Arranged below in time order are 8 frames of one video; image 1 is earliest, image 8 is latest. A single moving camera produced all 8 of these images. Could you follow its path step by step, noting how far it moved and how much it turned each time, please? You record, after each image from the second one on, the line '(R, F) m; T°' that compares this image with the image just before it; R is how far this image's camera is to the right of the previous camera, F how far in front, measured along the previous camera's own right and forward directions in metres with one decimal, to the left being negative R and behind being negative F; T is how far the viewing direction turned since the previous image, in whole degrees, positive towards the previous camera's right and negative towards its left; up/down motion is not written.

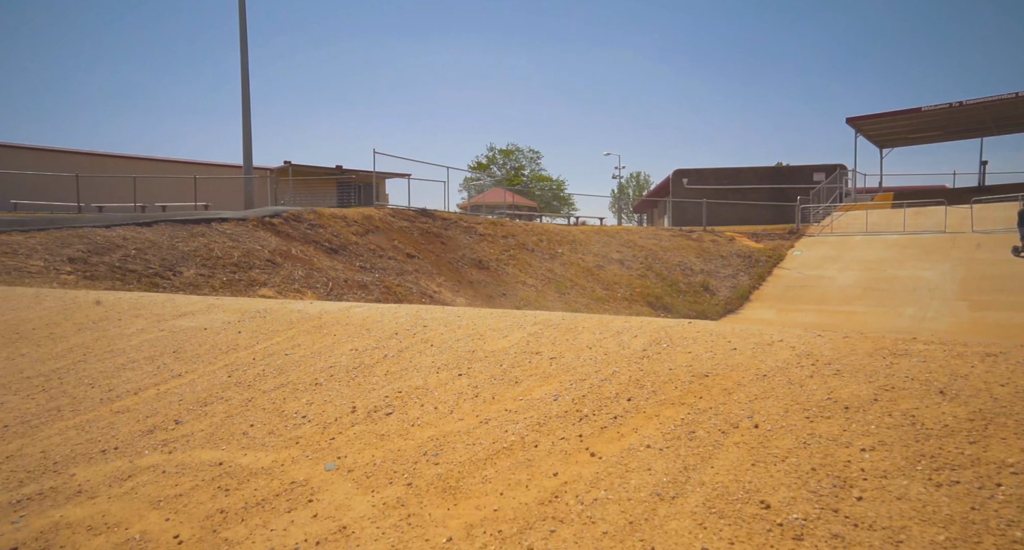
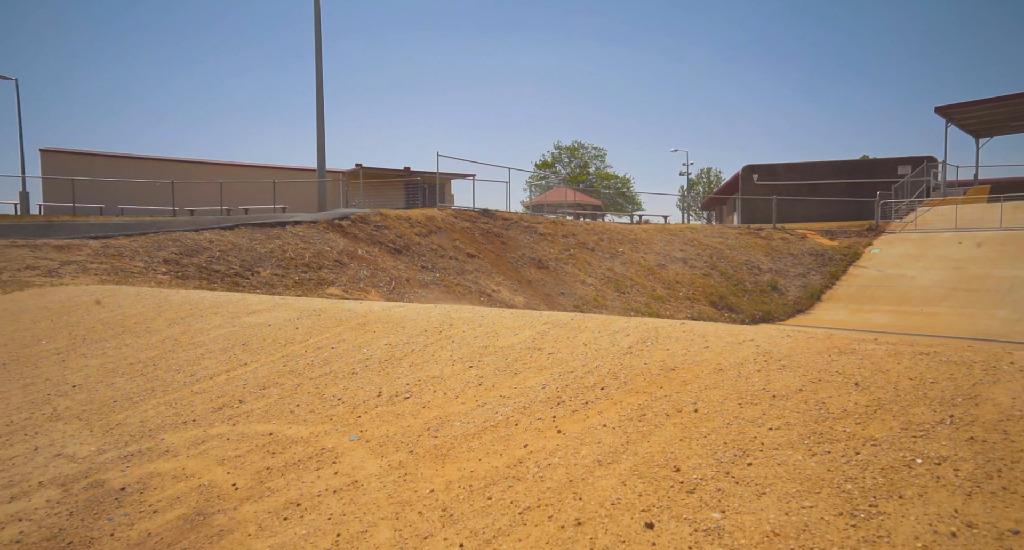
(+0.4, -0.7) m; -6°
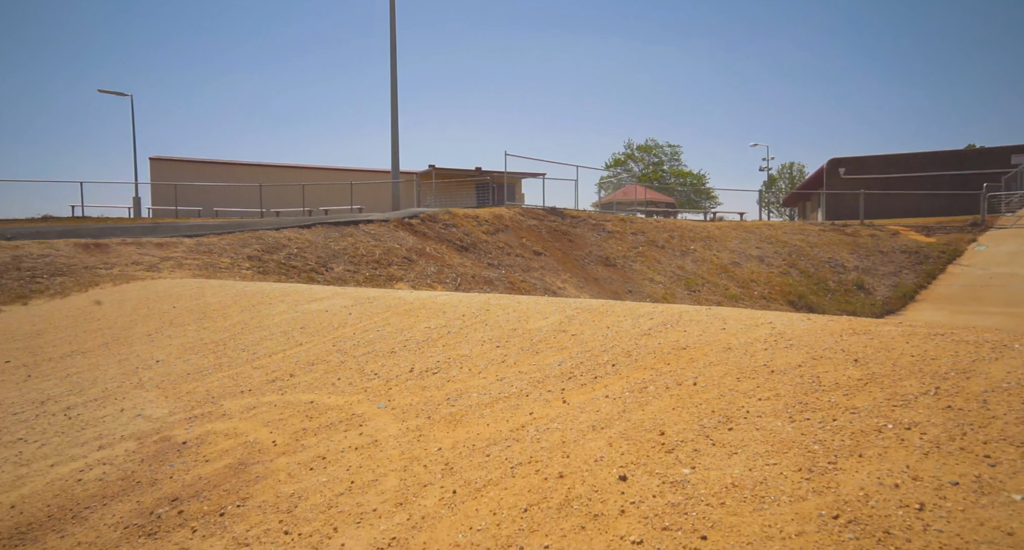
(+0.4, -0.2) m; -6°
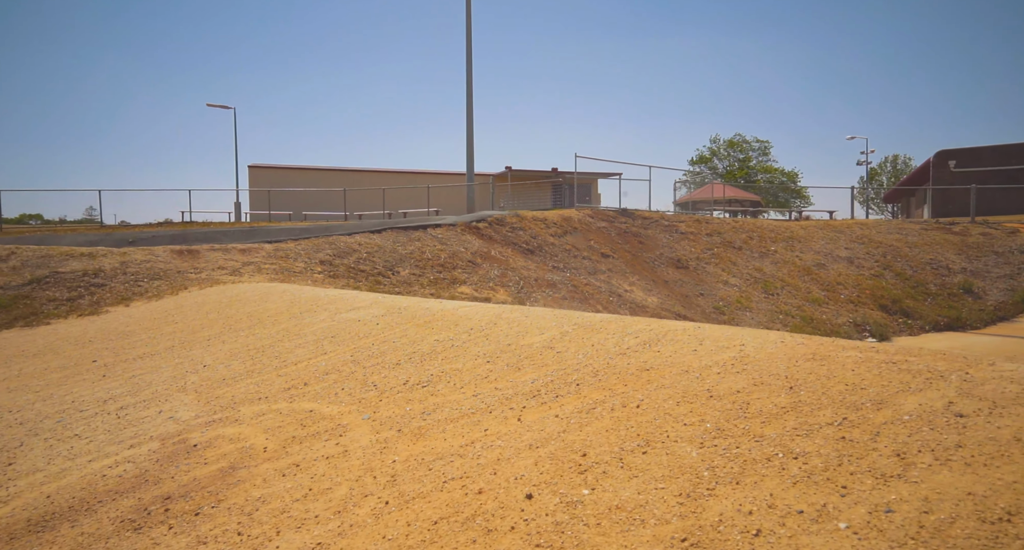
(+0.7, -0.3) m; -7°
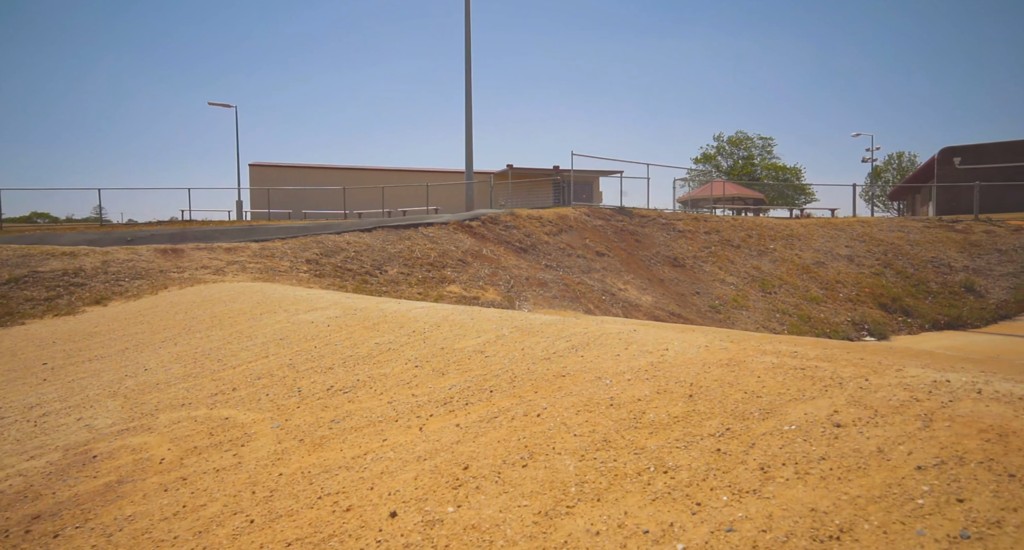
(+0.6, +0.1) m; 0°
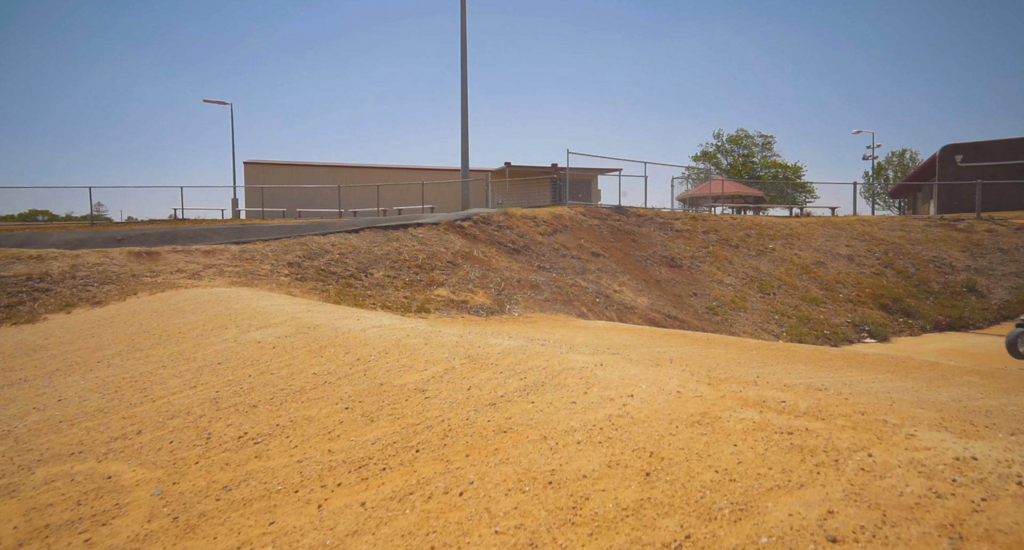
(+0.4, +0.7) m; 0°
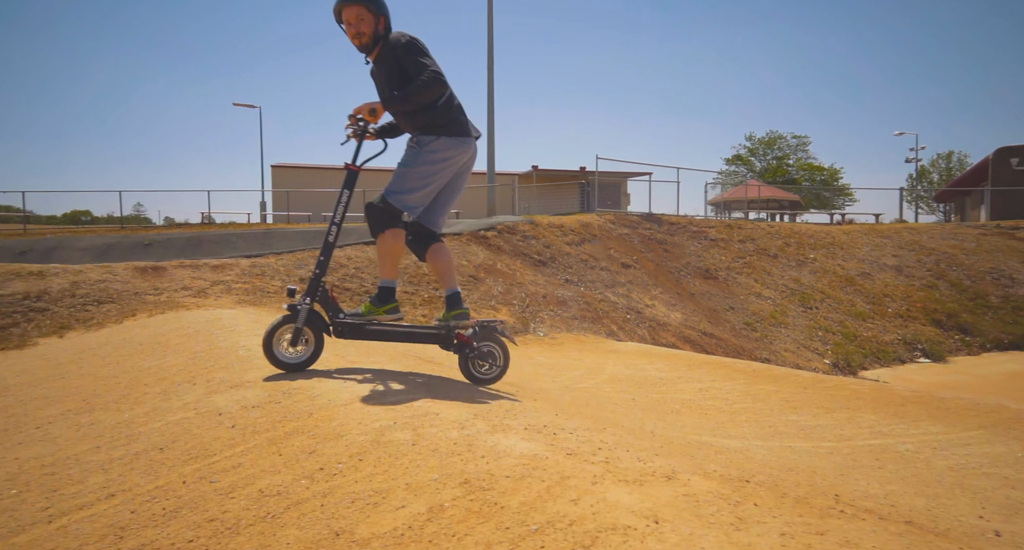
(+0.1, +1.6) m; -2°
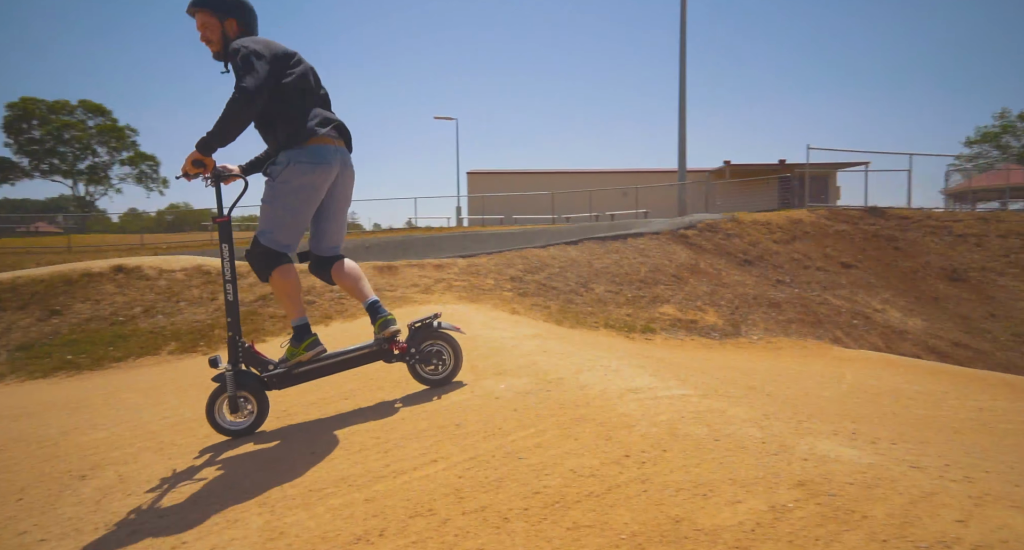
(-0.8, 0.0) m; -15°
